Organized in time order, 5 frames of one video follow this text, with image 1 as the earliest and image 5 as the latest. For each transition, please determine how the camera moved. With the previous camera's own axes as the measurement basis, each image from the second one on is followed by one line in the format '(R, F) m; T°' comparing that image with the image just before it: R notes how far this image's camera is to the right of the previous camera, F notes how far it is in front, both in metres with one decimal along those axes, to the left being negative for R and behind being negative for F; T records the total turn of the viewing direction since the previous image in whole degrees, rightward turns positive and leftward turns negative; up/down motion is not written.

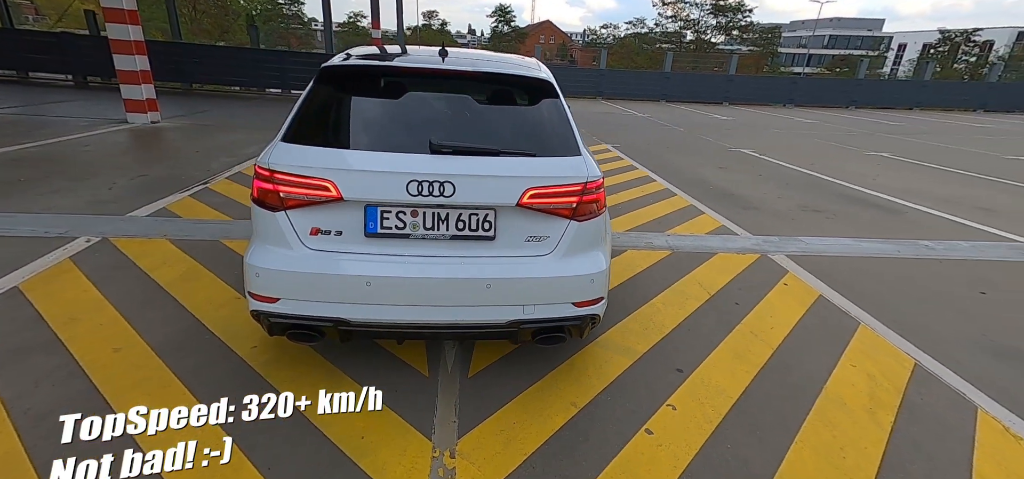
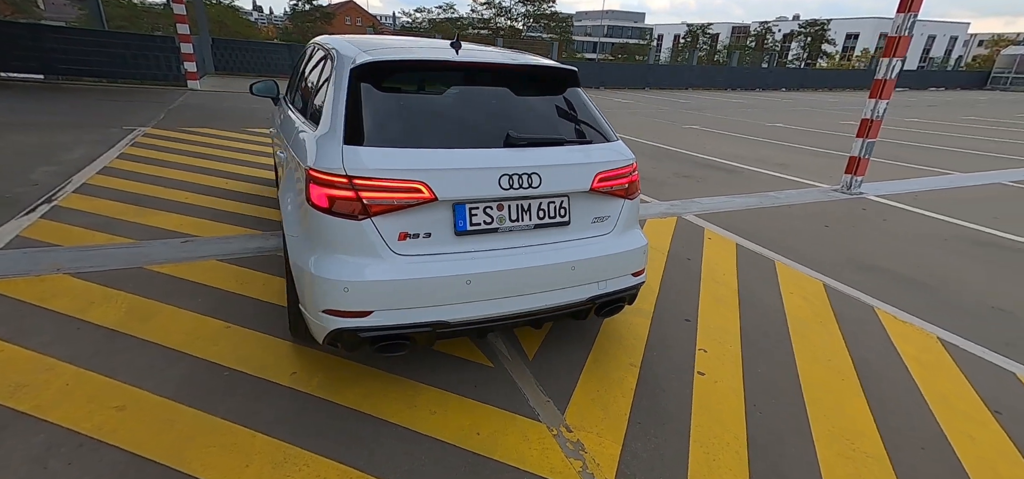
(-1.1, +0.1) m; +20°
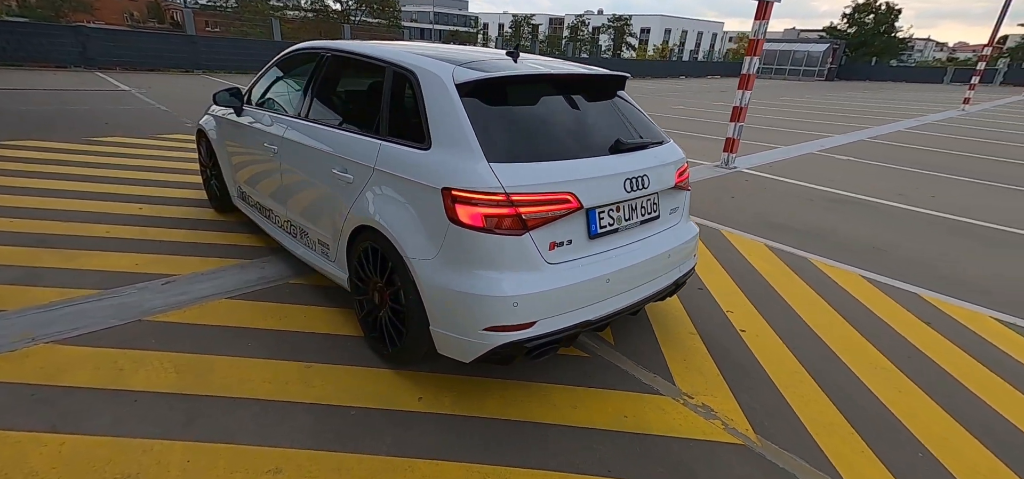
(-1.3, +0.1) m; +18°
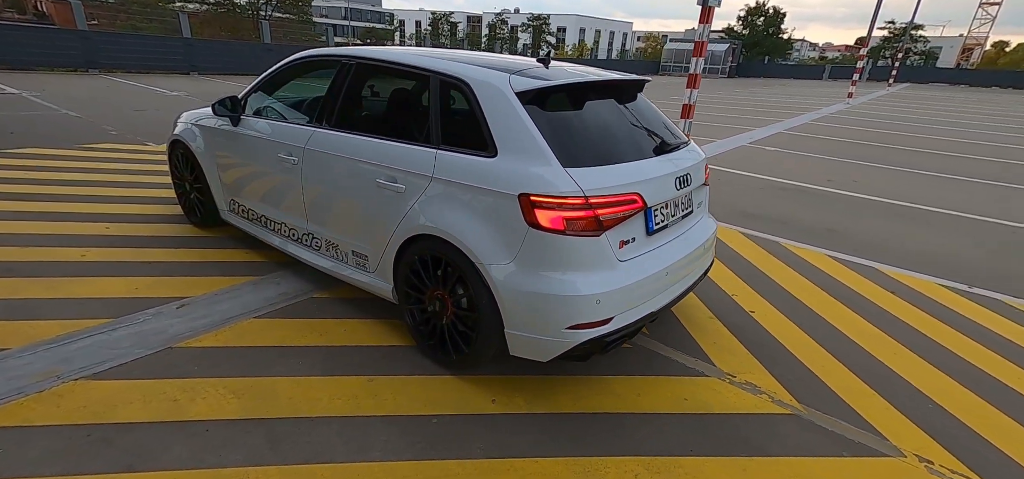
(-0.7, 0.0) m; +8°
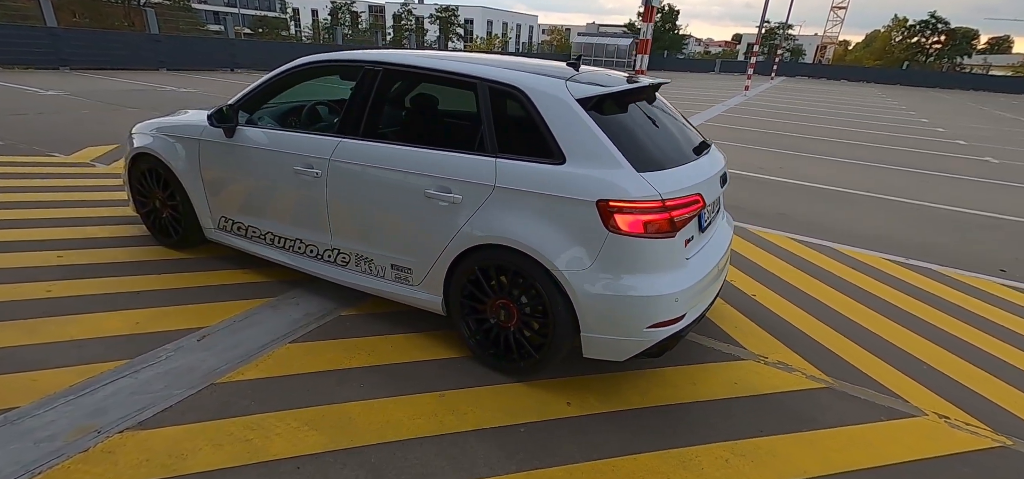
(-0.7, +0.1) m; +9°
